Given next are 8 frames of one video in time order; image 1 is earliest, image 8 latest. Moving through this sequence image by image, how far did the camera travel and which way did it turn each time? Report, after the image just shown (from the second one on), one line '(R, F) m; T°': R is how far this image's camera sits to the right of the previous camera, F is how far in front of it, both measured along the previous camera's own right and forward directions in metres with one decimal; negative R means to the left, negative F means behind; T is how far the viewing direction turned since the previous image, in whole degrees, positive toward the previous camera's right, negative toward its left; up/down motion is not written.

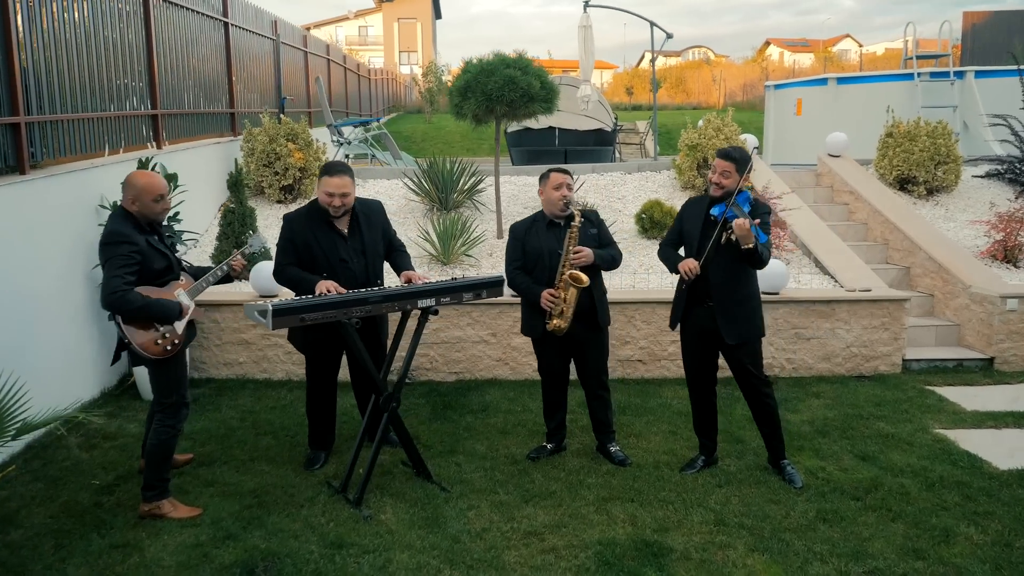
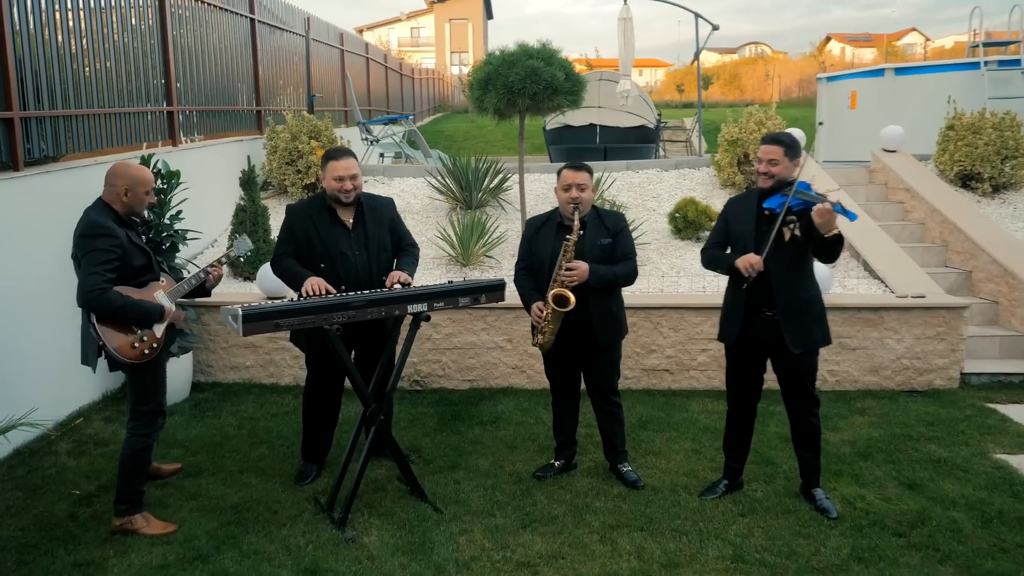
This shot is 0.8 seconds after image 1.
(+0.3, +0.4) m; -4°
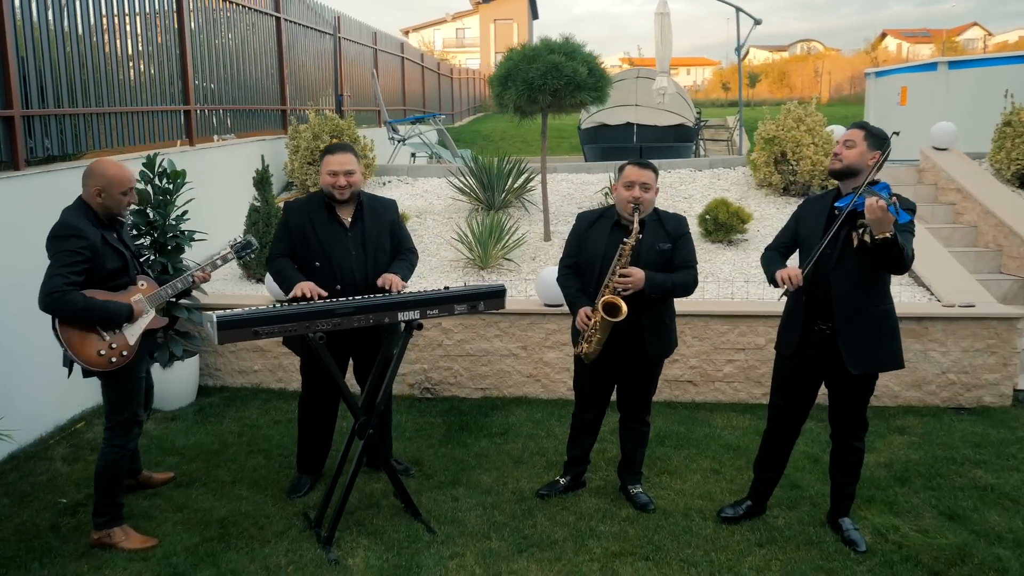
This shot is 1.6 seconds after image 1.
(+0.2, +0.3) m; -3°
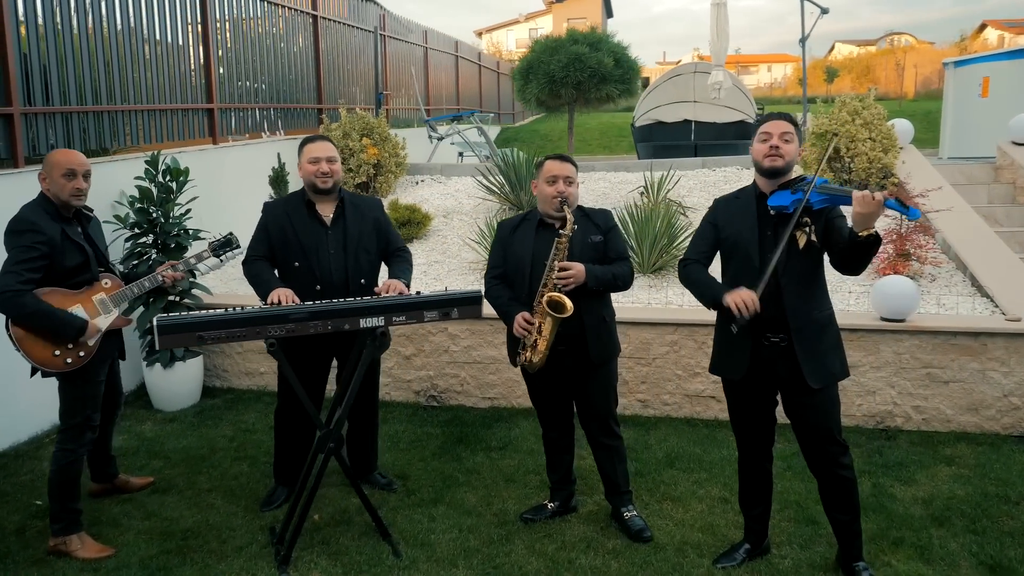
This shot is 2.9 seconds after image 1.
(+0.5, +0.3) m; -6°
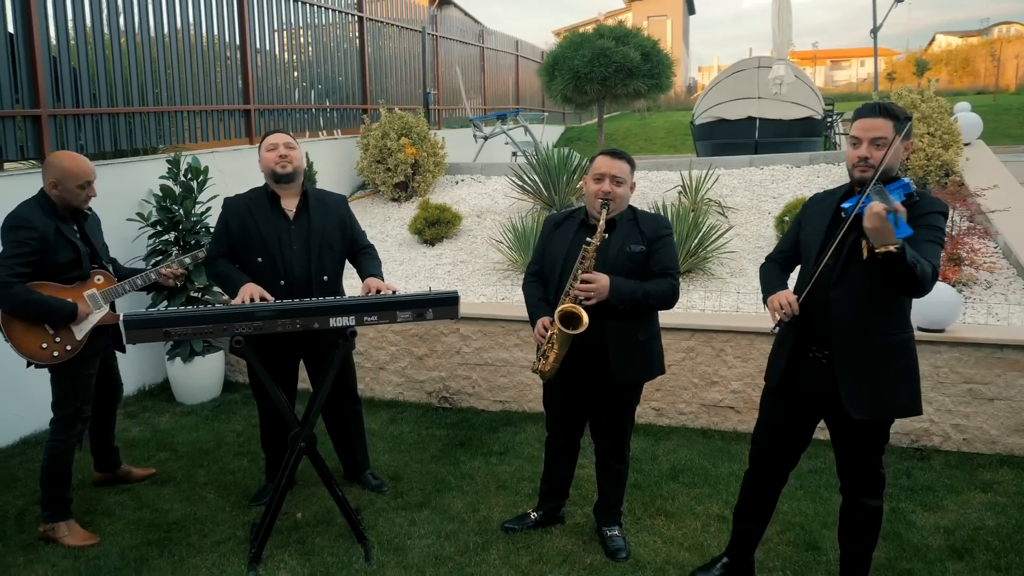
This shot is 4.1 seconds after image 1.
(+0.5, +0.2) m; -6°
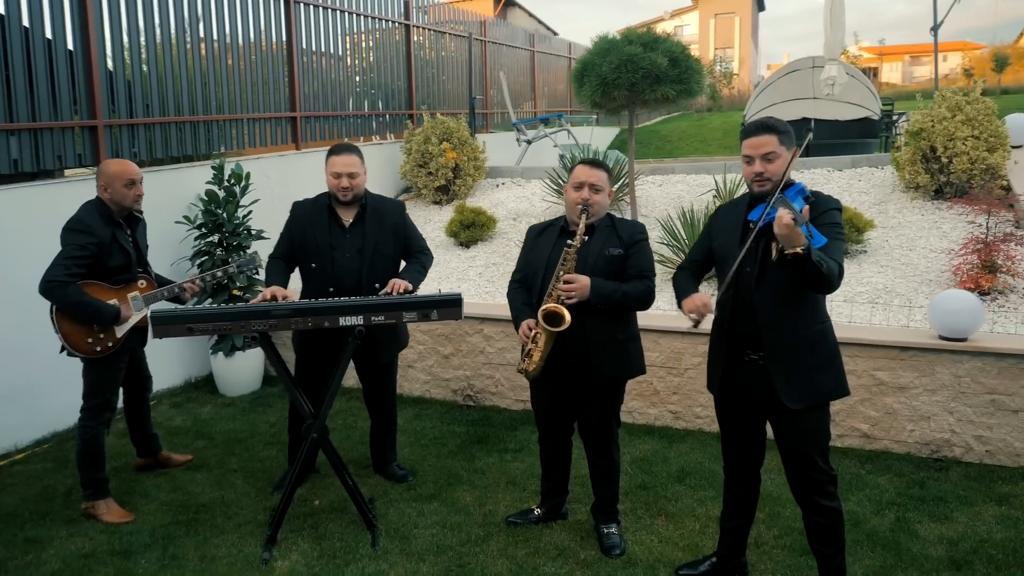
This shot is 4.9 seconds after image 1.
(+0.3, -0.1) m; -5°
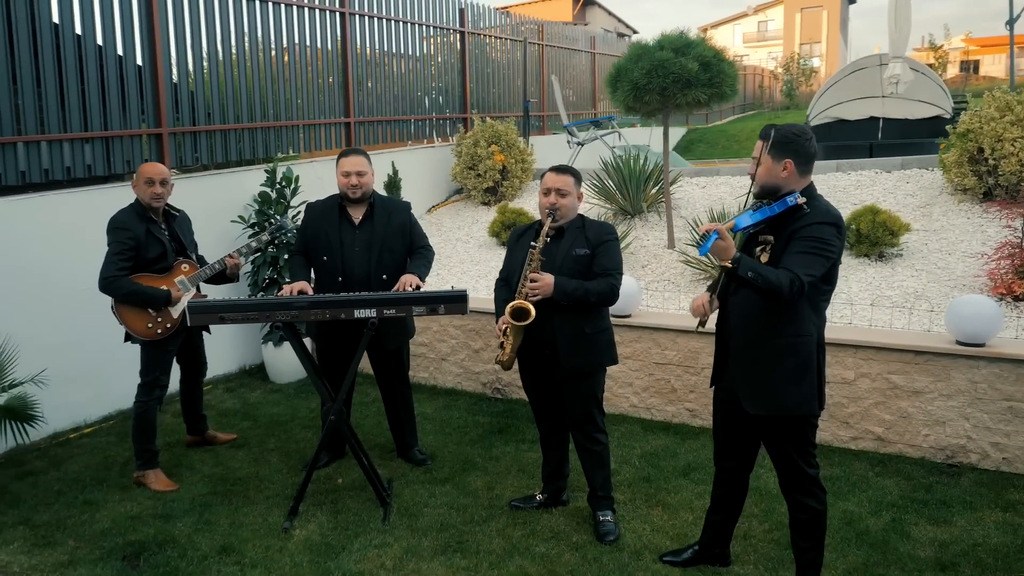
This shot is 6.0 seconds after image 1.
(+0.4, -0.2) m; -6°
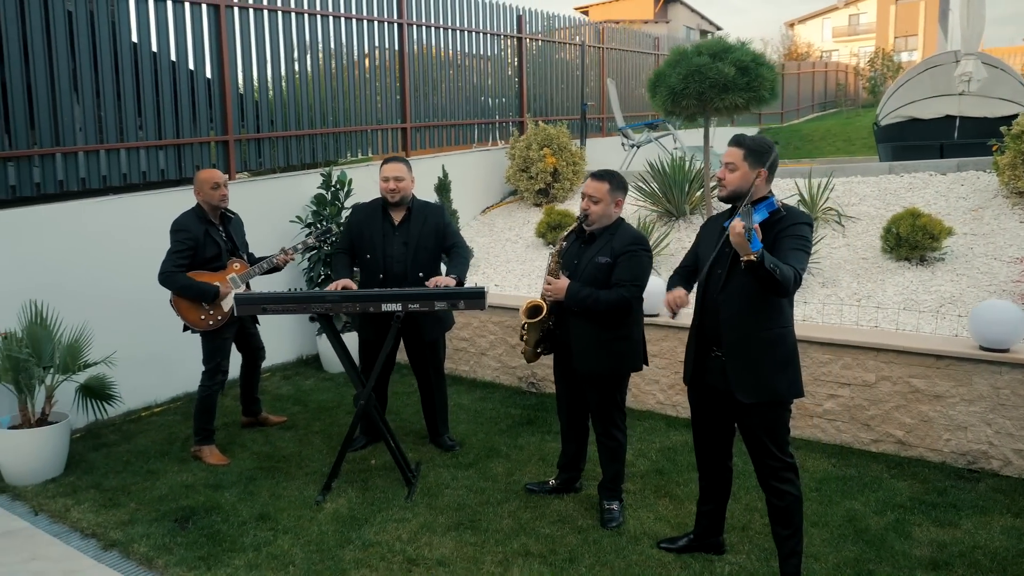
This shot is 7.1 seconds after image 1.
(+0.4, -0.2) m; -6°
